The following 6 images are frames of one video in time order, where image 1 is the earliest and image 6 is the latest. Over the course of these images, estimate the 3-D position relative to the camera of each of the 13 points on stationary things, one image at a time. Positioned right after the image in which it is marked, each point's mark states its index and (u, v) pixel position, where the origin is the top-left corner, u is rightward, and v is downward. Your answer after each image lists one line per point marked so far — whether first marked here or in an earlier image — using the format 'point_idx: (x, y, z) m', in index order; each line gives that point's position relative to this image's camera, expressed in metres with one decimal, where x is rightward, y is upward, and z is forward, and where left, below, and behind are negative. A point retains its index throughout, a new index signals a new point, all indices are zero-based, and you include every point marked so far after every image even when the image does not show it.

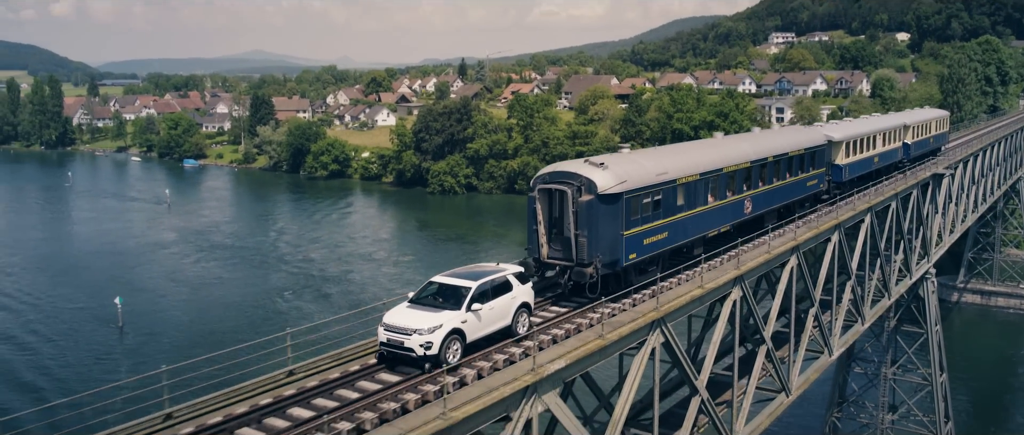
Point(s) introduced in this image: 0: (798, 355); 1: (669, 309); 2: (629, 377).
0: (+5.6, -2.7, +15.5) m
1: (+2.5, -1.2, +12.2) m
2: (+1.7, -2.1, +11.0) m
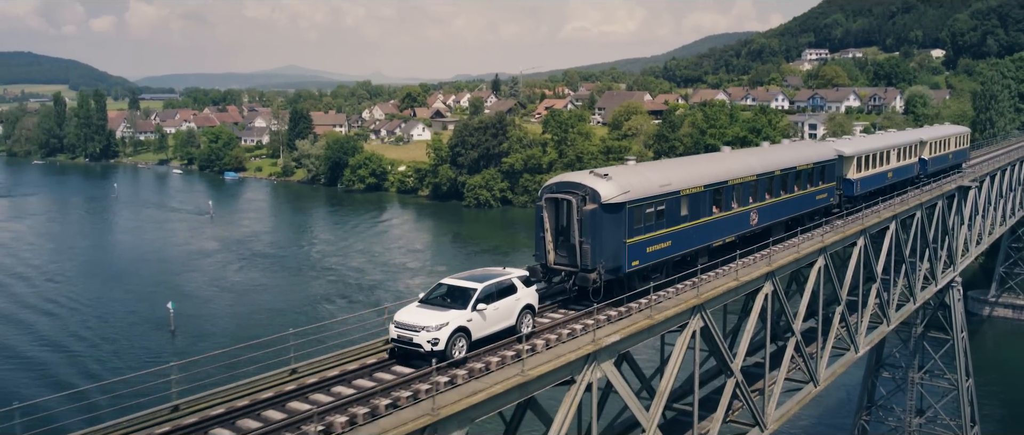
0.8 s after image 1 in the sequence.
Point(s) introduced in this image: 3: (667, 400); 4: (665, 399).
0: (+6.7, -2.8, +16.7) m
1: (+3.4, -1.2, +13.6) m
2: (+2.6, -2.1, +12.4) m
3: (+2.4, -2.6, +12.0) m
4: (+2.4, -2.7, +12.0) m
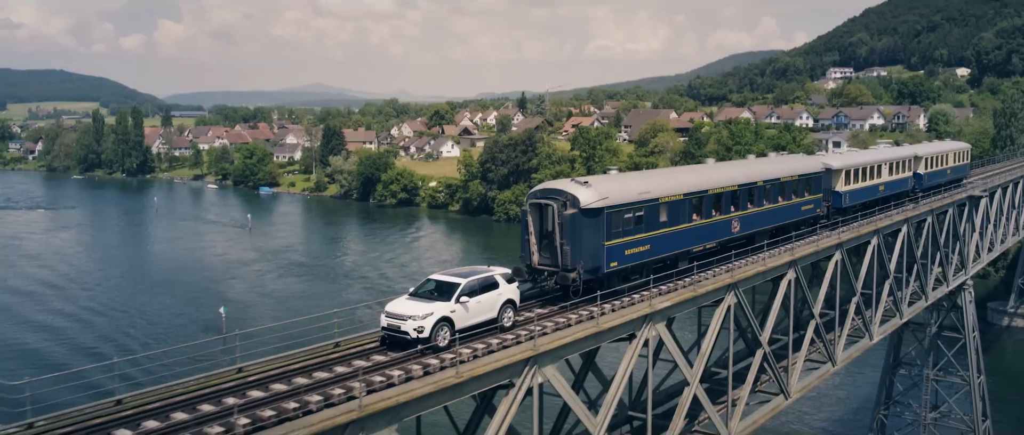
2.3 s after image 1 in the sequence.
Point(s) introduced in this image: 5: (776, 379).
0: (+7.9, -2.8, +18.9) m
1: (+4.6, -1.2, +15.9) m
2: (+3.8, -2.0, +14.7) m
3: (+3.6, -2.5, +14.3) m
4: (+3.5, -2.6, +14.3) m
5: (+5.5, -3.4, +16.4) m
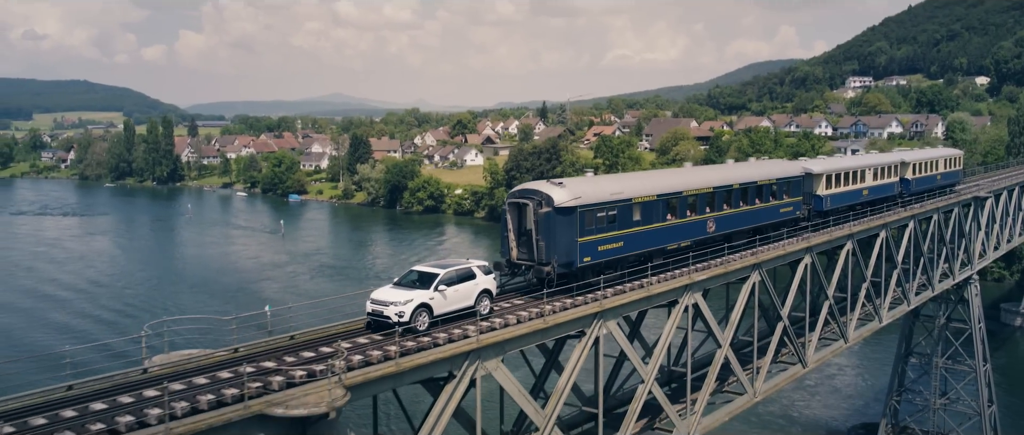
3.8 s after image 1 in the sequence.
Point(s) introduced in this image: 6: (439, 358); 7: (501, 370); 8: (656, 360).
0: (+9.3, -2.7, +21.3) m
1: (+5.8, -1.0, +18.4) m
2: (+5.0, -1.9, +17.2) m
3: (+4.8, -2.4, +16.8) m
4: (+4.7, -2.4, +16.8) m
5: (+6.8, -3.2, +18.8) m
6: (-1.0, -1.9, +10.7) m
7: (-0.1, -2.2, +11.7) m
8: (+2.7, -2.7, +14.7) m
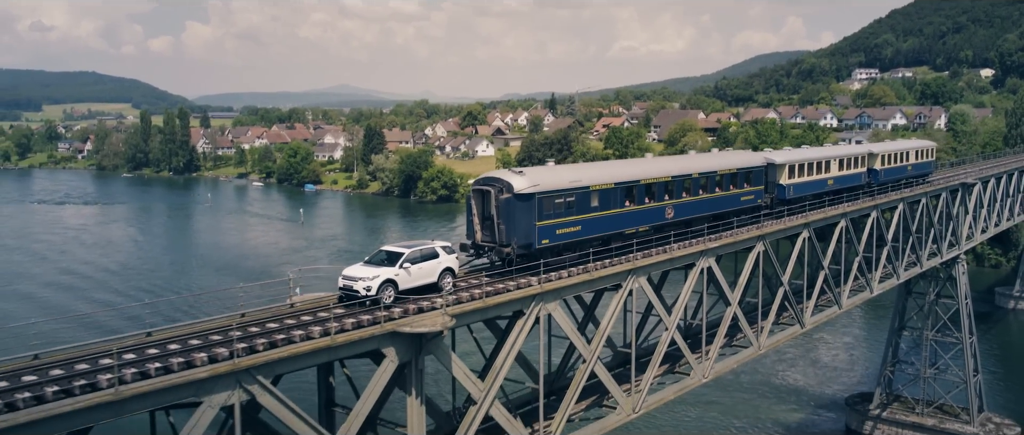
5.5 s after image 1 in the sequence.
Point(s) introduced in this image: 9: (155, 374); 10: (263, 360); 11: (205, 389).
0: (+10.3, -2.2, +24.2) m
1: (+6.9, -0.5, +21.2) m
2: (+6.0, -1.3, +20.1) m
3: (+5.8, -1.8, +19.7) m
4: (+5.7, -1.9, +19.7) m
5: (+7.8, -2.7, +21.7) m
6: (-0.1, -1.5, +13.6) m
7: (+0.9, -1.7, +14.7) m
8: (+3.7, -2.2, +17.6) m
9: (-4.3, -1.9, +9.6) m
10: (-3.2, -1.8, +10.2) m
11: (-3.8, -2.1, +9.8) m
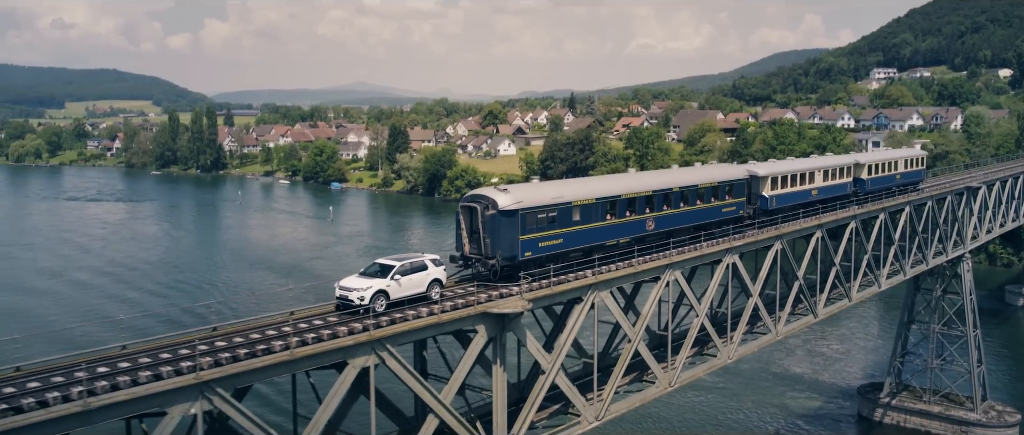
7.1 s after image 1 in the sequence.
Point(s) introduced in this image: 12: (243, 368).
0: (+11.7, -2.2, +26.8) m
1: (+8.3, -0.5, +23.9) m
2: (+7.4, -1.4, +22.8) m
3: (+7.1, -1.9, +22.4) m
4: (+7.1, -1.9, +22.4) m
5: (+9.2, -2.7, +24.4) m
6: (+1.2, -1.5, +16.4) m
7: (+2.1, -1.8, +17.5) m
8: (+5.0, -2.2, +20.4) m
9: (-3.2, -2.0, +12.6) m
10: (-2.0, -1.9, +13.1) m
11: (-2.6, -2.2, +12.7) m
12: (-3.9, -2.2, +11.5) m
